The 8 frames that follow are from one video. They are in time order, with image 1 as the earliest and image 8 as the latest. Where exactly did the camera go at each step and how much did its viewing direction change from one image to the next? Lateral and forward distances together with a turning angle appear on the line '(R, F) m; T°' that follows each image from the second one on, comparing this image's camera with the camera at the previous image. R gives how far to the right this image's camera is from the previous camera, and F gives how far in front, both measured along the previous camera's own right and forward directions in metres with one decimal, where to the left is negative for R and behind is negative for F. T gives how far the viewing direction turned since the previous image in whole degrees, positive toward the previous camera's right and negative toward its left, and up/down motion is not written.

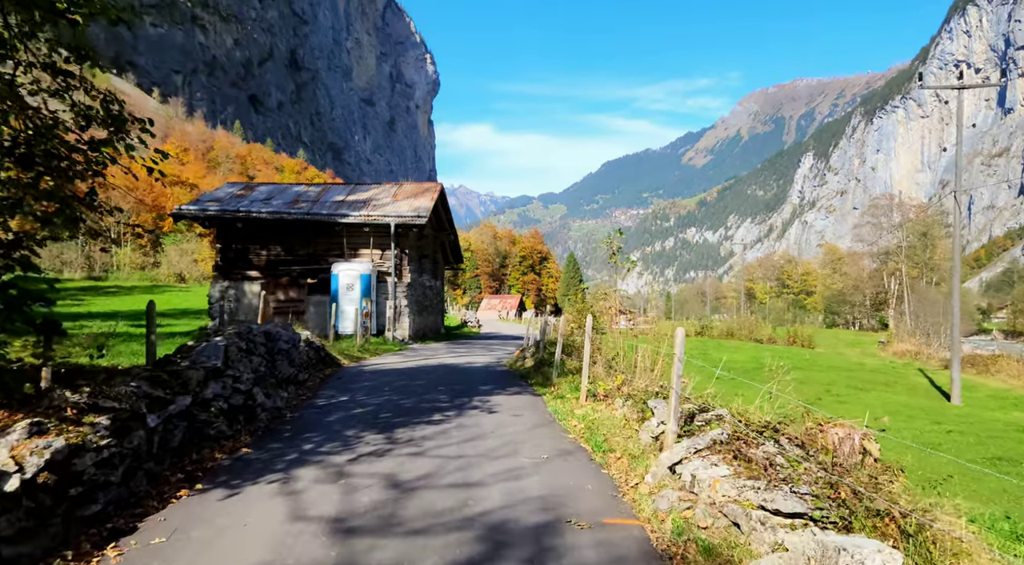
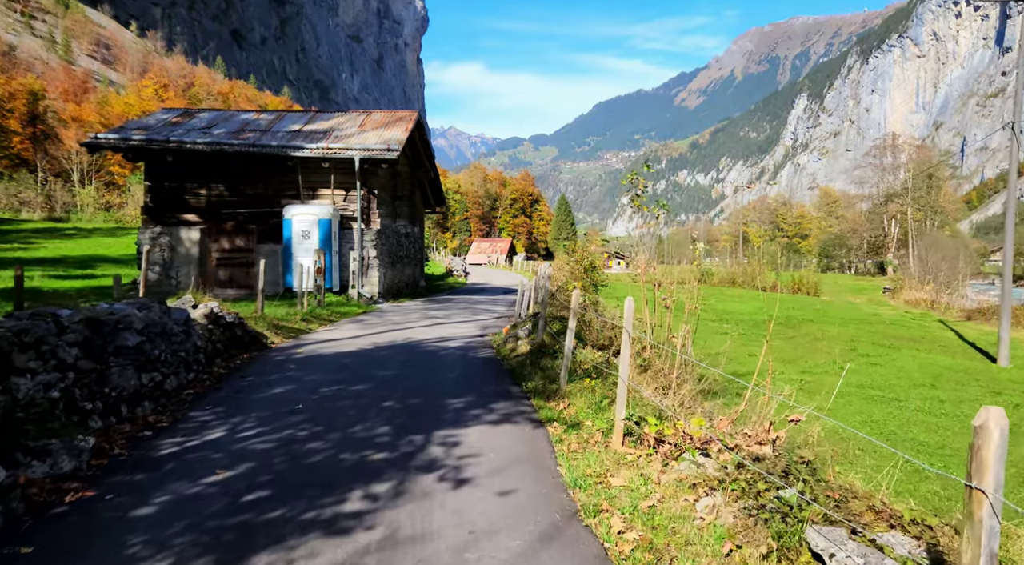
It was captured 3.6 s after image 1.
(+0.1, +4.1) m; +1°
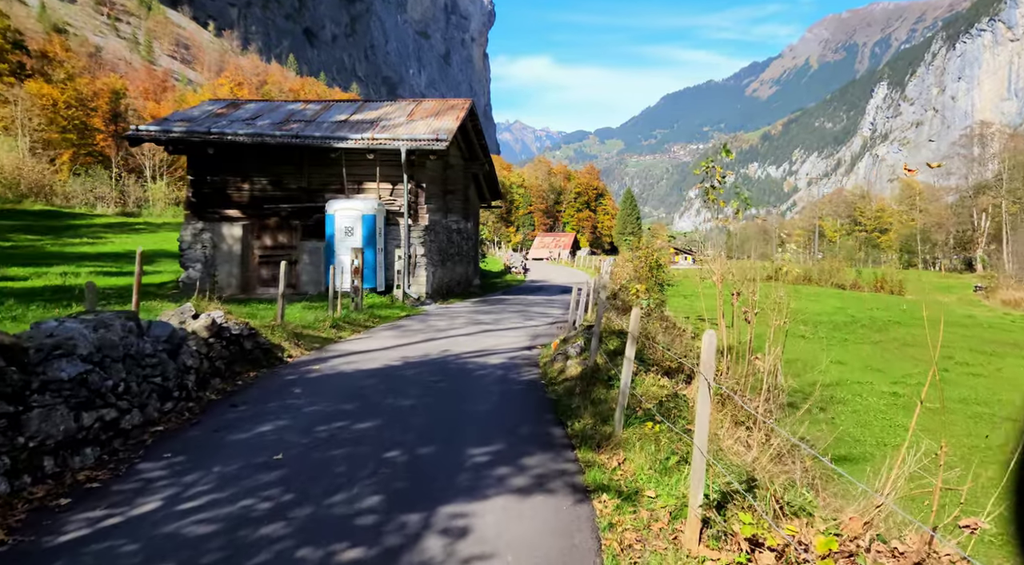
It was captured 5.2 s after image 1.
(+0.2, +1.7) m; -6°
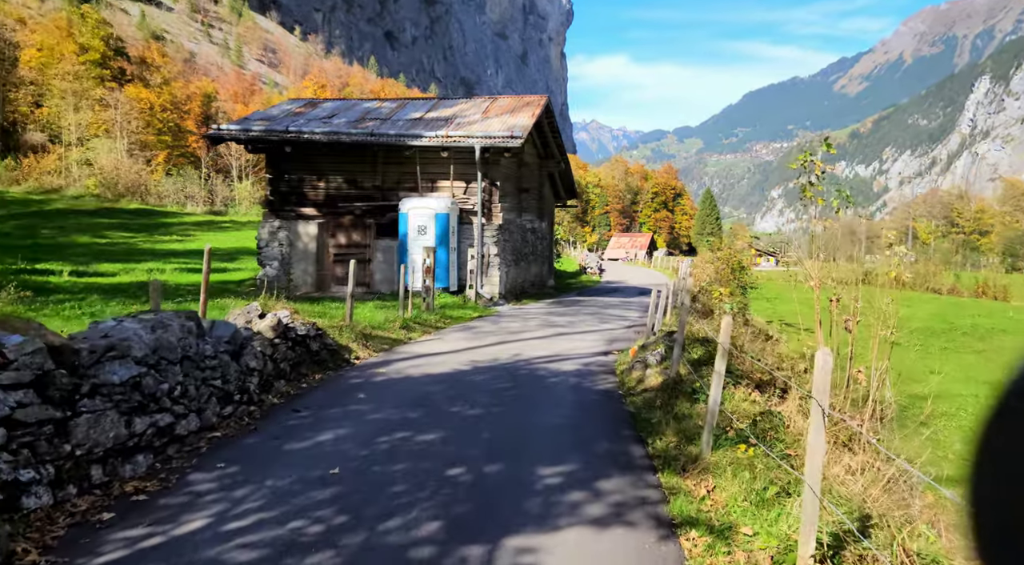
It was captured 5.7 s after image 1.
(0.0, +0.6) m; -7°
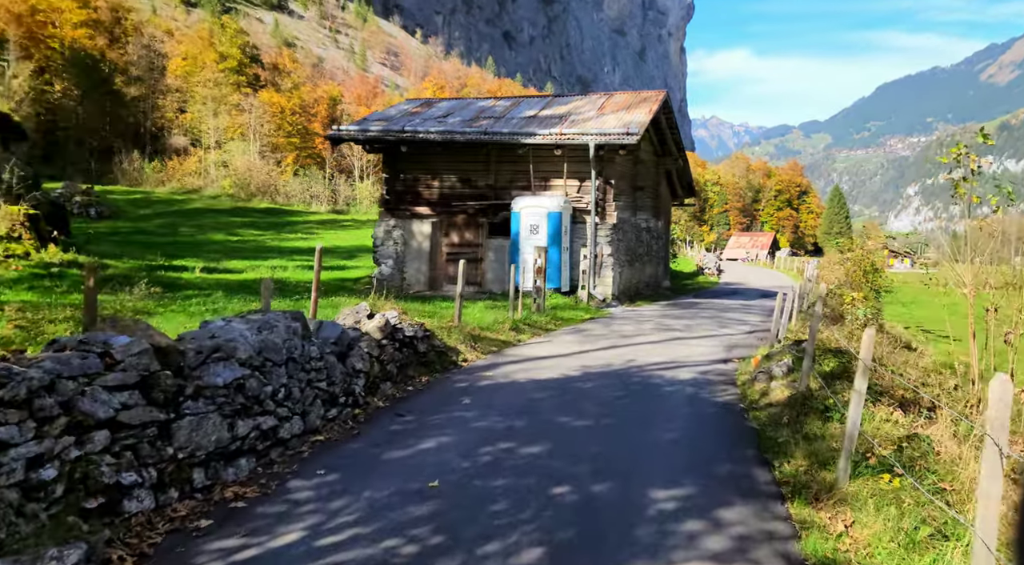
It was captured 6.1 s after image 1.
(0.0, +0.5) m; -10°
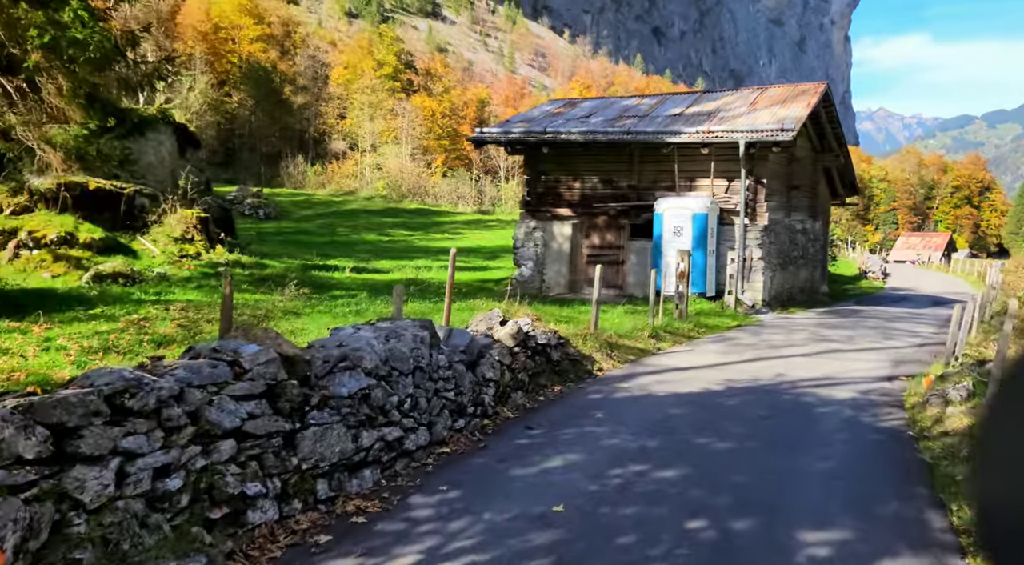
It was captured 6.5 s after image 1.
(0.0, +0.3) m; -12°
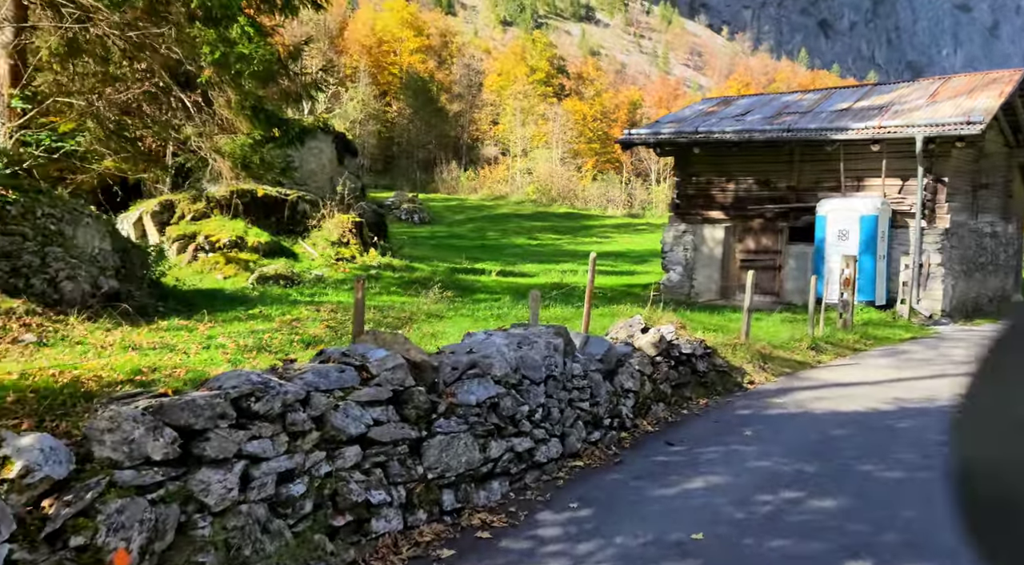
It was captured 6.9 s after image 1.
(0.0, +0.2) m; -13°
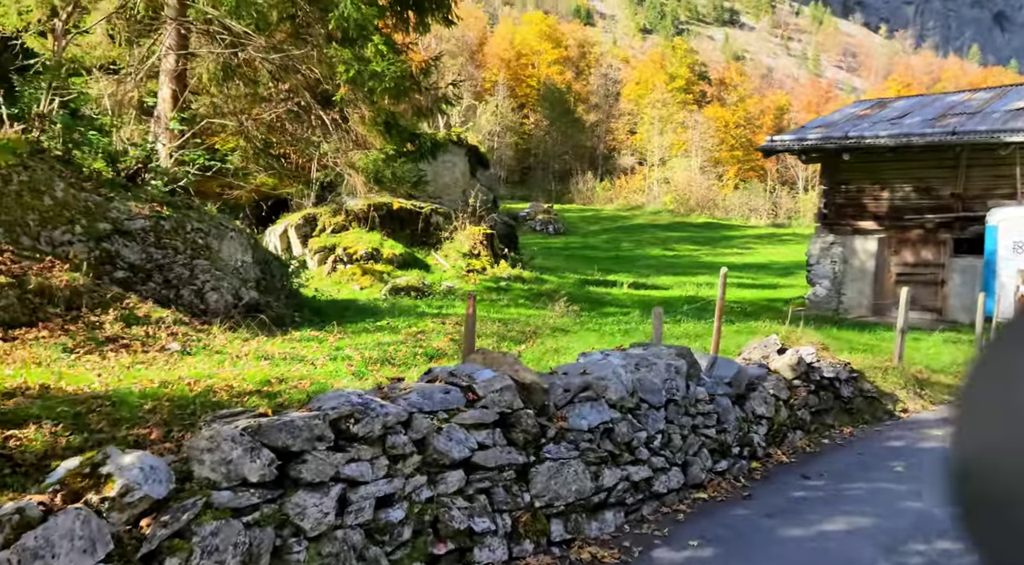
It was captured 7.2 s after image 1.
(0.0, +0.2) m; -11°
